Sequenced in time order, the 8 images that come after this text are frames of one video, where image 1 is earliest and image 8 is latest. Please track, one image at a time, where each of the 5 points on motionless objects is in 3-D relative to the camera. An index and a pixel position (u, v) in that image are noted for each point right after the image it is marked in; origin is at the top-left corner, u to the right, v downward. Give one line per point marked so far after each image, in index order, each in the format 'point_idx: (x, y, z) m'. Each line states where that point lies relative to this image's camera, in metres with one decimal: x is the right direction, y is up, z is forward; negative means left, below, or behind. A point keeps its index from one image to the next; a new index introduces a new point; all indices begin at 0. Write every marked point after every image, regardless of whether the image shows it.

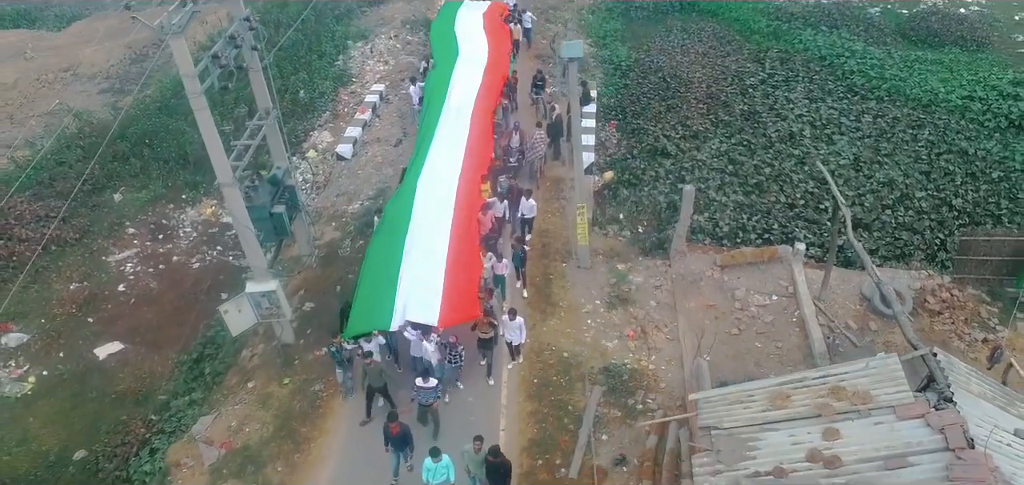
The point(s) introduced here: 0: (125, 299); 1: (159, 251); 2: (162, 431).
0: (-8.1, -1.2, +15.4) m
1: (-8.0, -0.2, +16.6) m
2: (-5.8, -3.2, +12.2) m
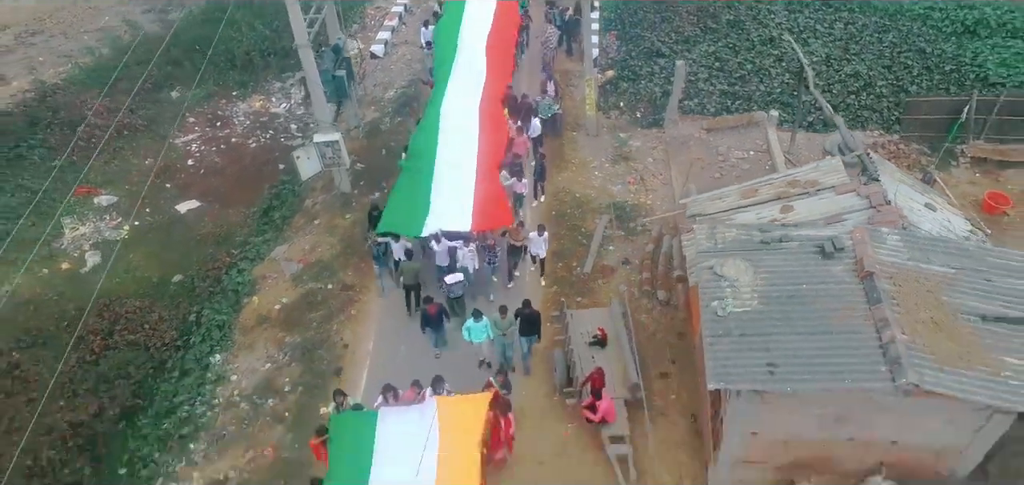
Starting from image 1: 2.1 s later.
0: (-7.7, +1.8, +17.8) m
1: (-7.6, +2.8, +19.0) m
2: (-5.4, -0.3, +14.8) m
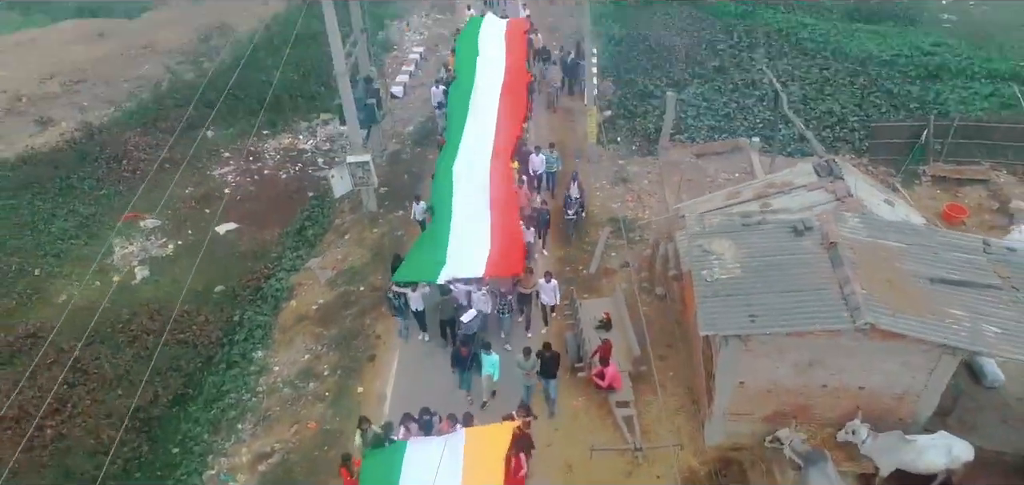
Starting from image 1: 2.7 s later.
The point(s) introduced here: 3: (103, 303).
0: (-7.5, +1.2, +19.5) m
1: (-7.4, +2.1, +20.8) m
2: (-5.1, -0.6, +16.3) m
3: (-8.9, -1.3, +15.9) m
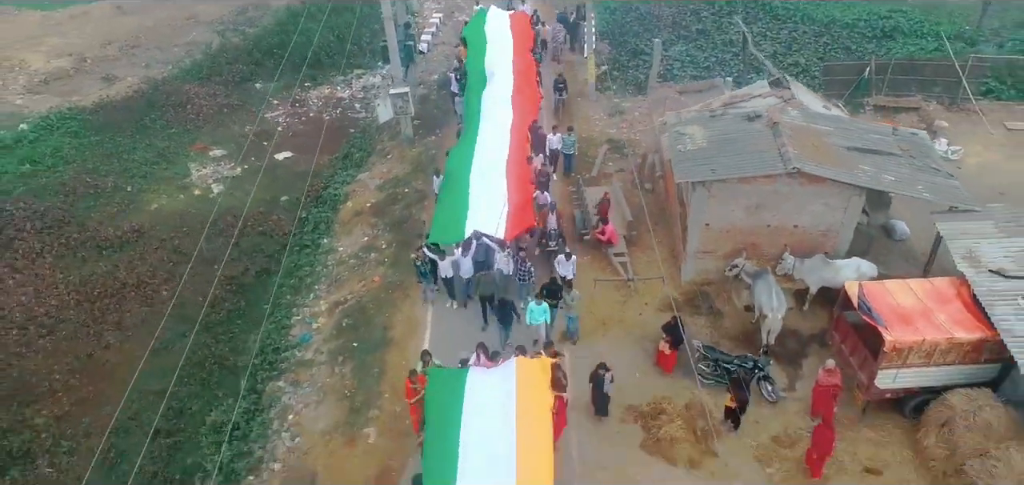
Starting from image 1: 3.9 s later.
0: (-7.1, +3.4, +22.9) m
1: (-7.0, +4.3, +24.1) m
2: (-4.7, +1.6, +19.7) m
3: (-8.5, +0.9, +19.2) m
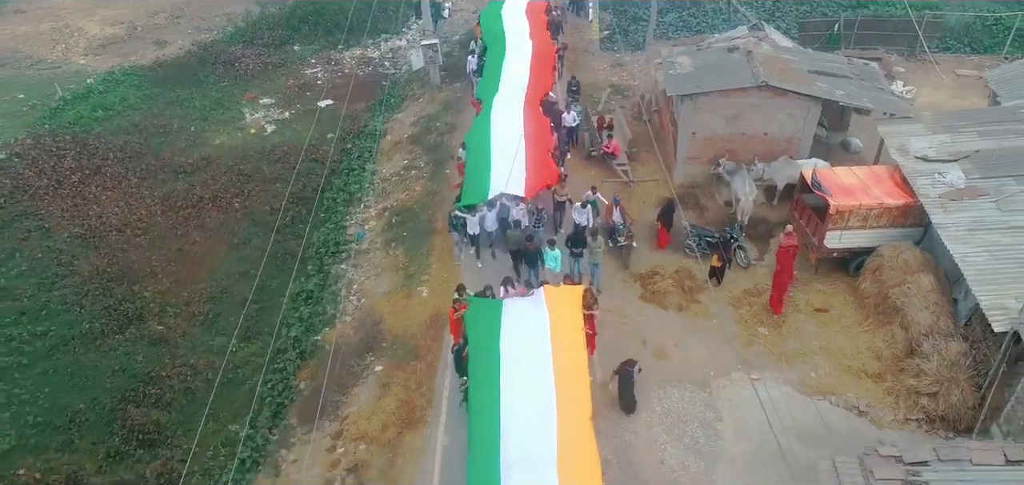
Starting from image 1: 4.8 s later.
0: (-6.7, +5.5, +25.9) m
1: (-6.6, +6.4, +27.1) m
2: (-4.3, +3.7, +22.6) m
3: (-8.0, +3.0, +22.2) m
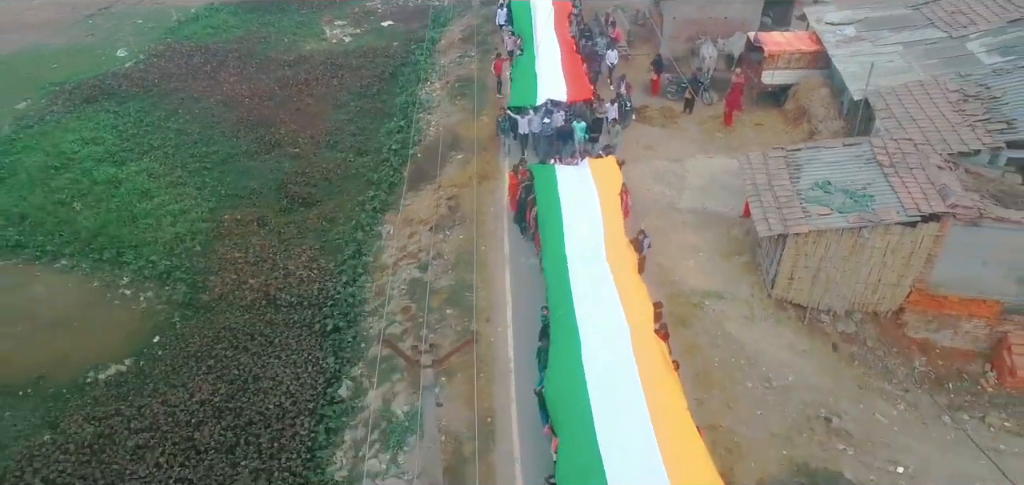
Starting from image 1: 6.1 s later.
0: (-5.7, +10.1, +32.3) m
1: (-5.6, +11.0, +33.5) m
2: (-3.3, +8.3, +29.1) m
3: (-7.0, +7.6, +28.6) m
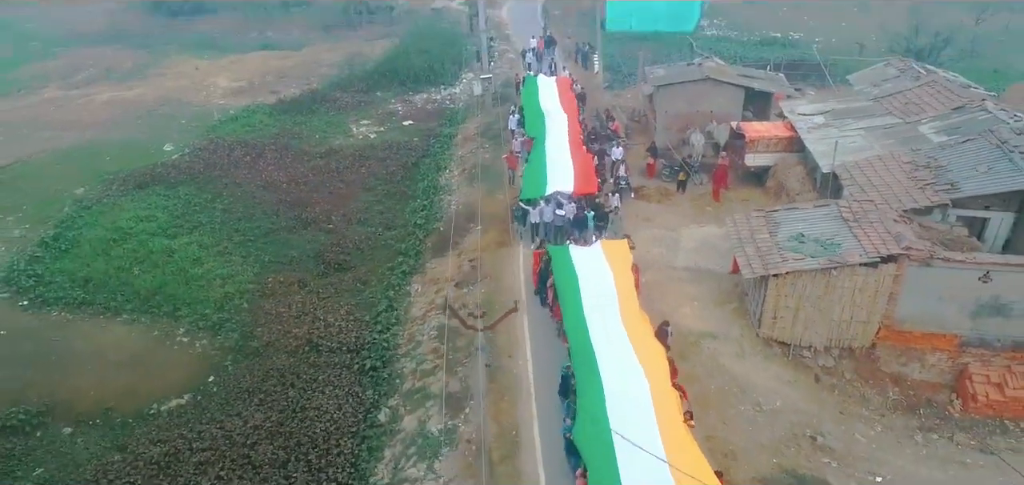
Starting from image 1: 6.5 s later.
0: (-5.3, +6.2, +35.7) m
1: (-5.2, +7.0, +37.1) m
2: (-2.9, +5.0, +32.3) m
3: (-6.6, +4.3, +31.7) m
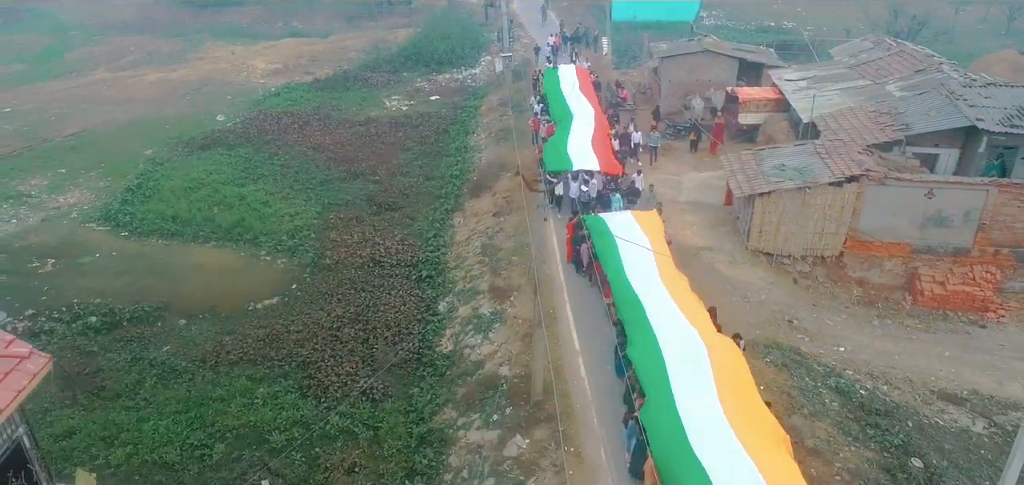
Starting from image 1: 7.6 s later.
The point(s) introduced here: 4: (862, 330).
0: (-4.4, +8.1, +39.3) m
1: (-4.3, +8.8, +40.7) m
2: (-2.0, +6.8, +35.9) m
3: (-5.7, +6.2, +35.3) m
4: (+8.7, -2.2, +18.0) m
